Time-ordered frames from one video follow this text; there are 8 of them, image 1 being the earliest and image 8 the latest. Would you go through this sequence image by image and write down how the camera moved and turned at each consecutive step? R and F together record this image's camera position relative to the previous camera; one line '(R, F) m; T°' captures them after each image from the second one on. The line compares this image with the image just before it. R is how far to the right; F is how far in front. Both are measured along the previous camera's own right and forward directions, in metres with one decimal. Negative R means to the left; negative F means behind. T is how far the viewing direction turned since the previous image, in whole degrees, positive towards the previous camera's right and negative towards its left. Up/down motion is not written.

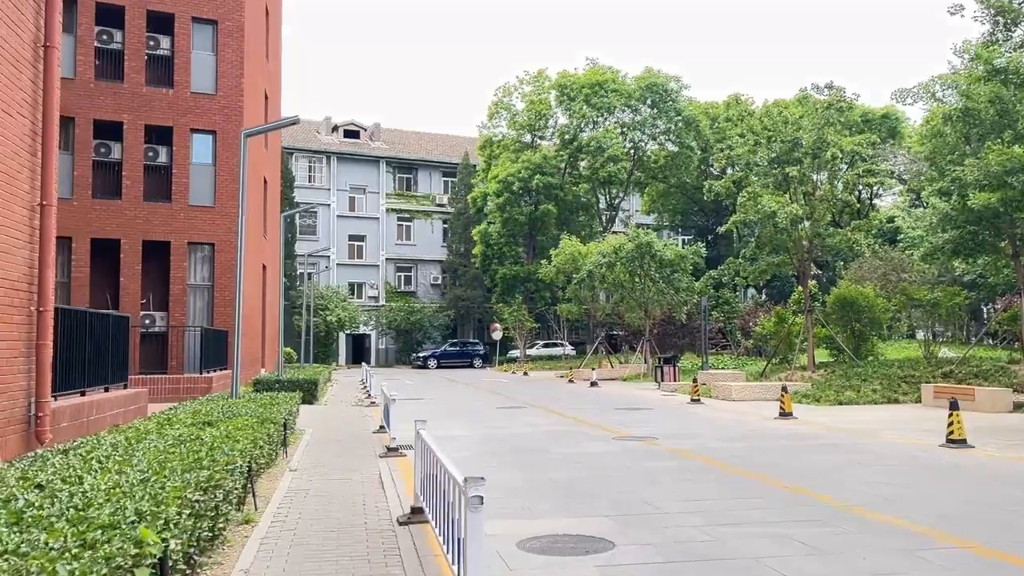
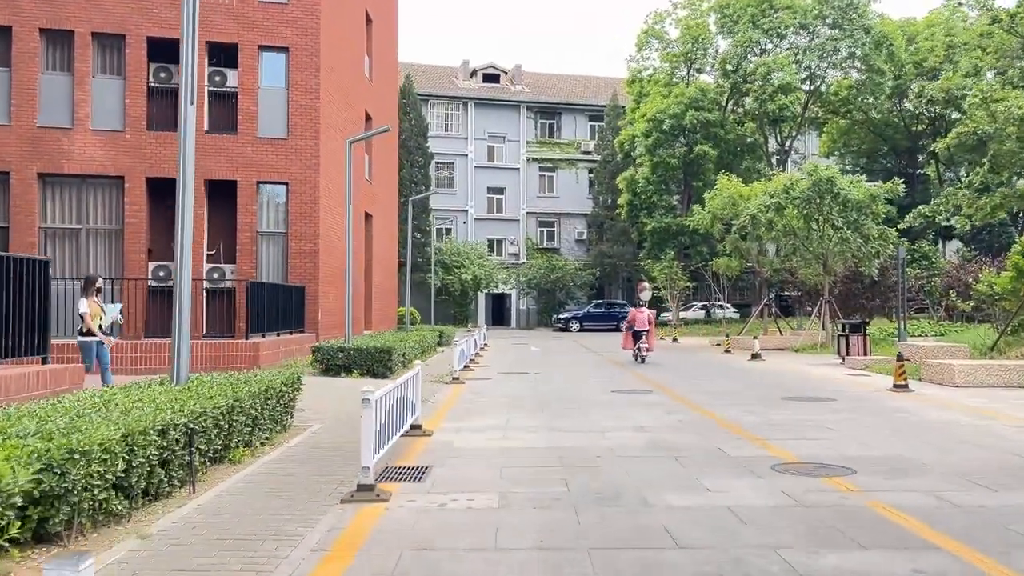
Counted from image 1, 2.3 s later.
(+0.7, +5.1) m; -11°
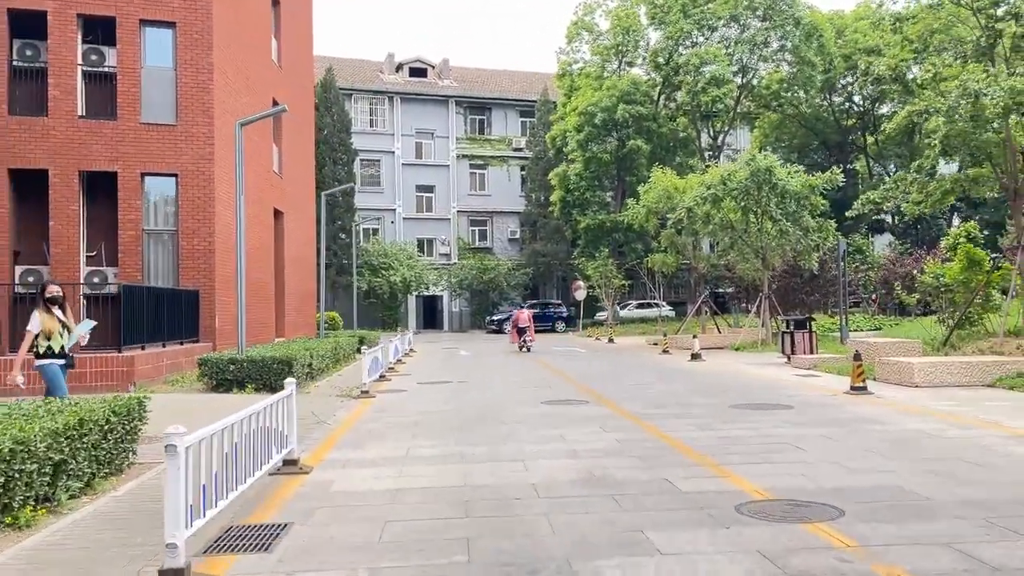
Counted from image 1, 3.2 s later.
(+0.4, +1.8) m; +4°
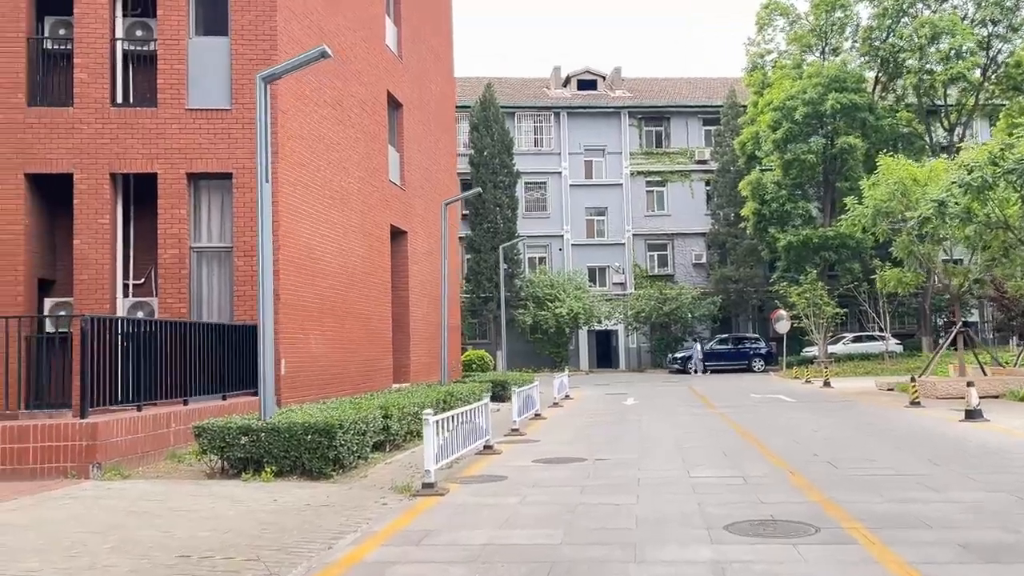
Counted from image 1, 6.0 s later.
(+0.3, +5.7) m; -13°
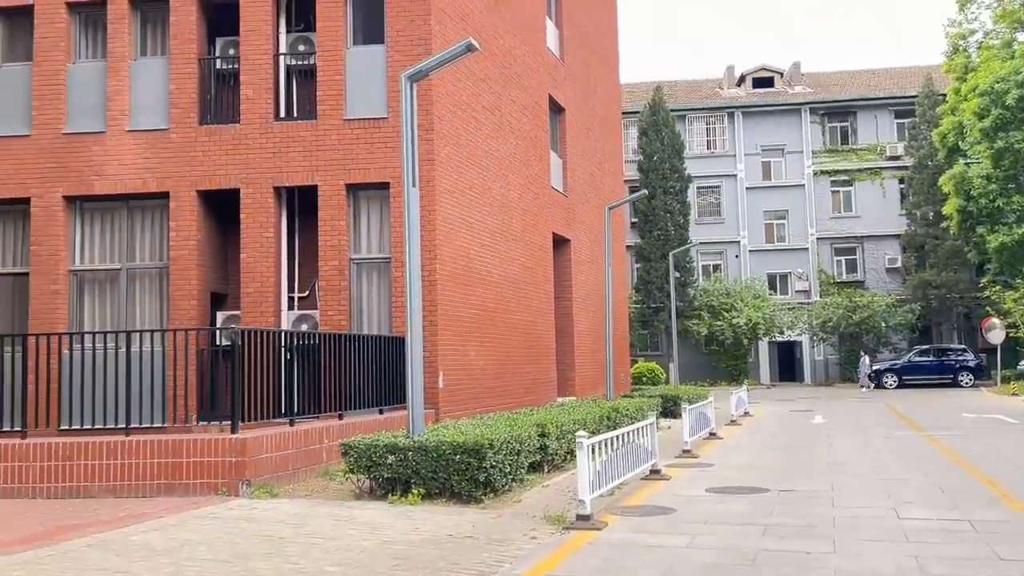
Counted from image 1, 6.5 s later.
(+0.1, +0.9) m; -12°
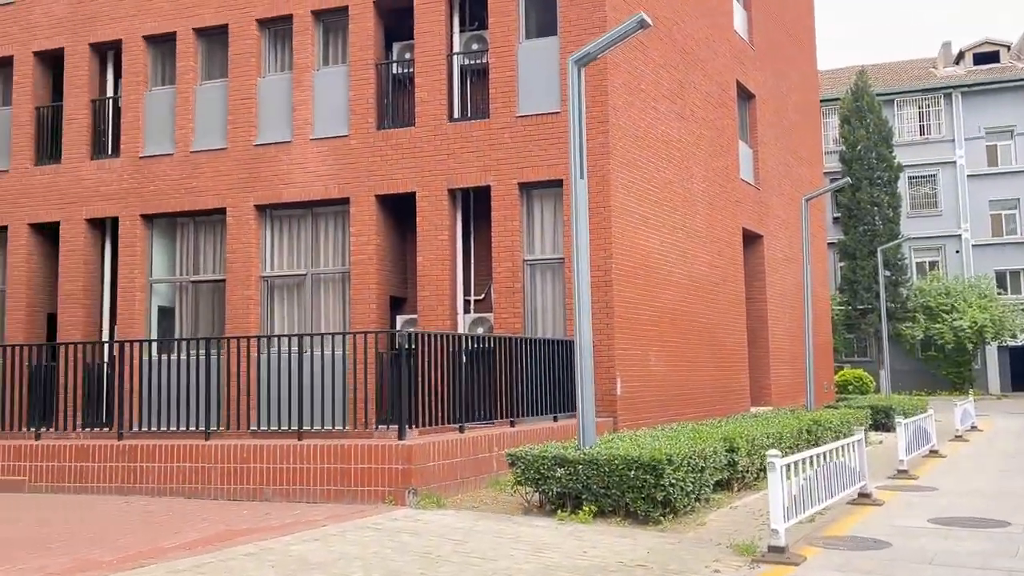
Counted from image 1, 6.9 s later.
(+0.1, +0.7) m; -13°
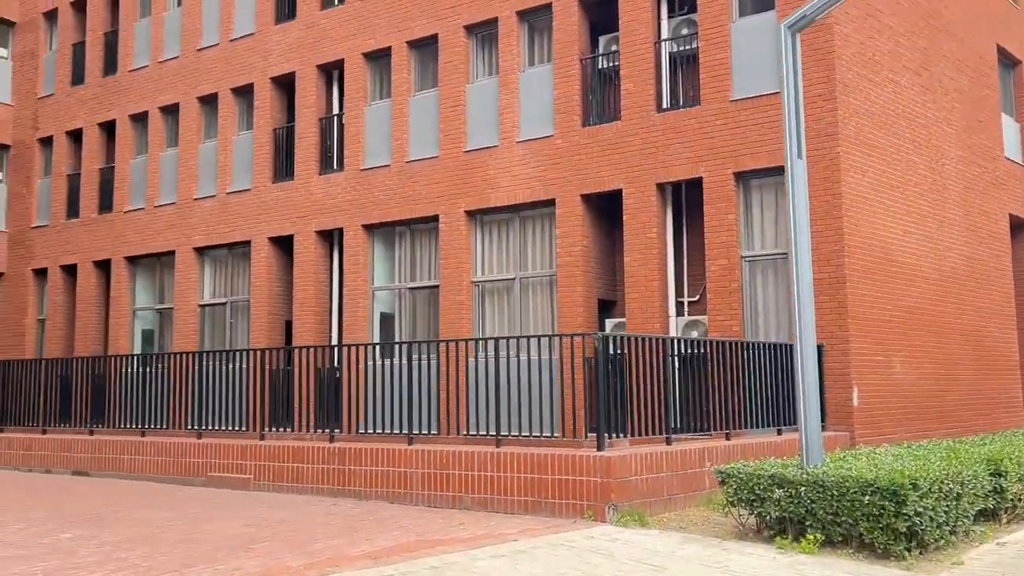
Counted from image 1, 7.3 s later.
(+0.2, +0.7) m; -15°
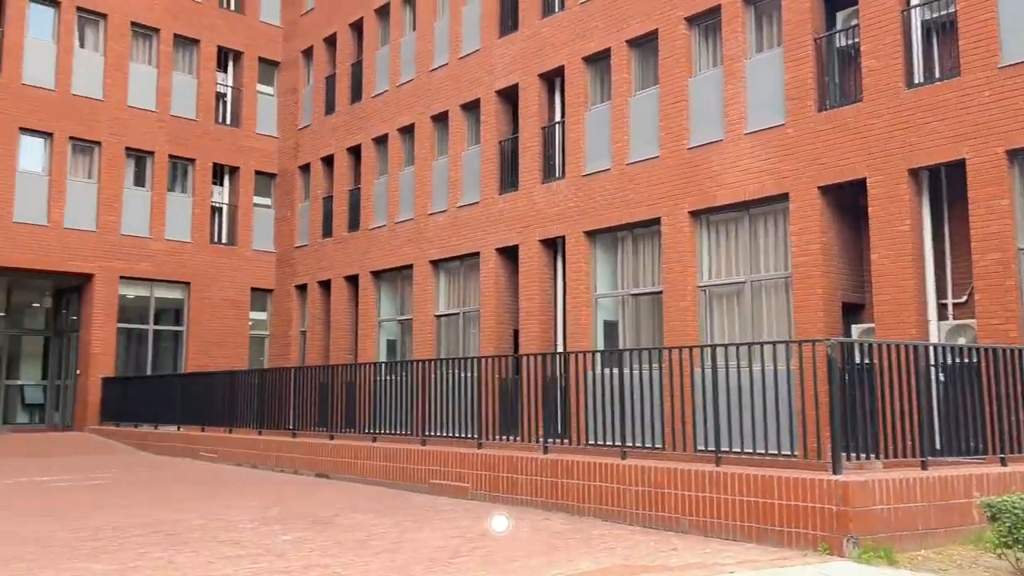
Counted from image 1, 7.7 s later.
(+0.3, +0.6) m; -16°
